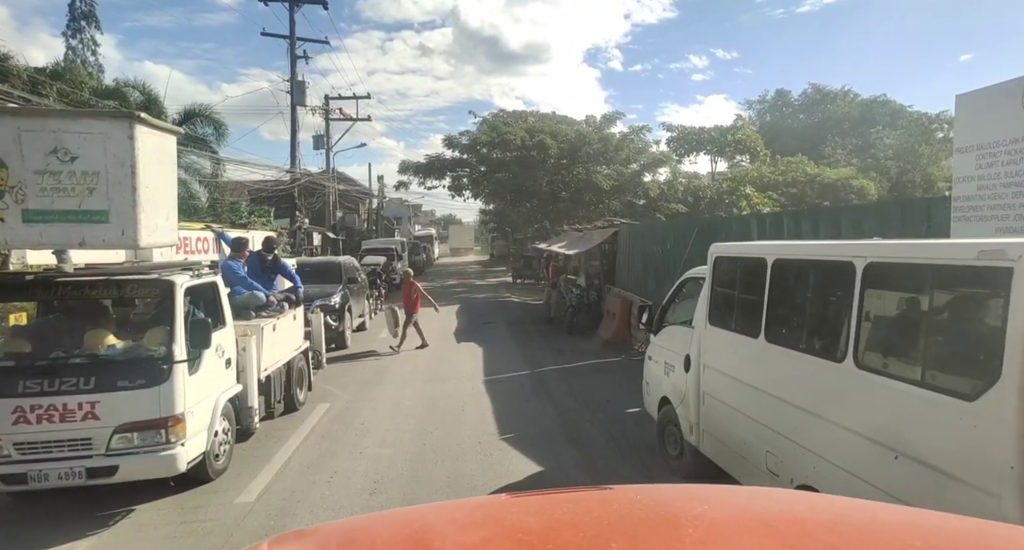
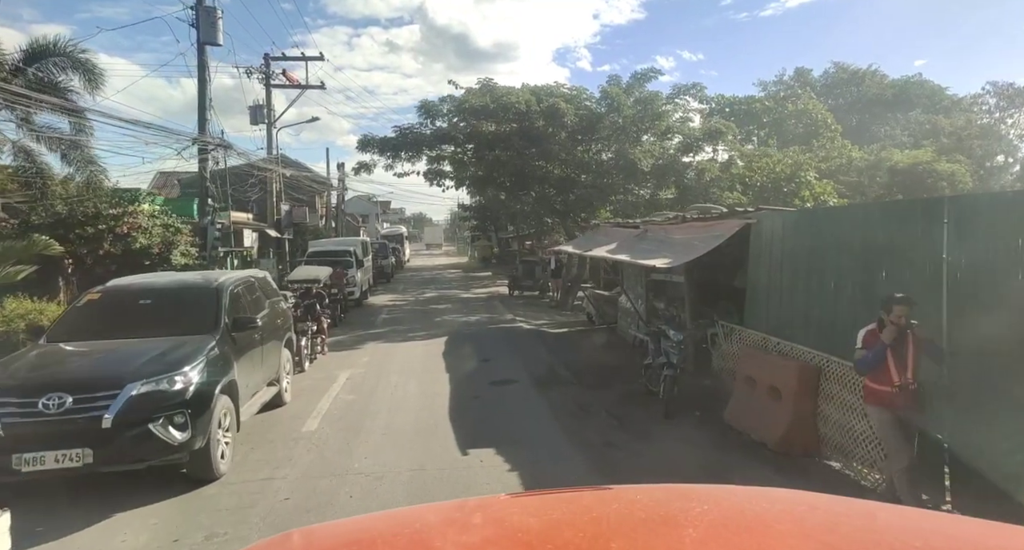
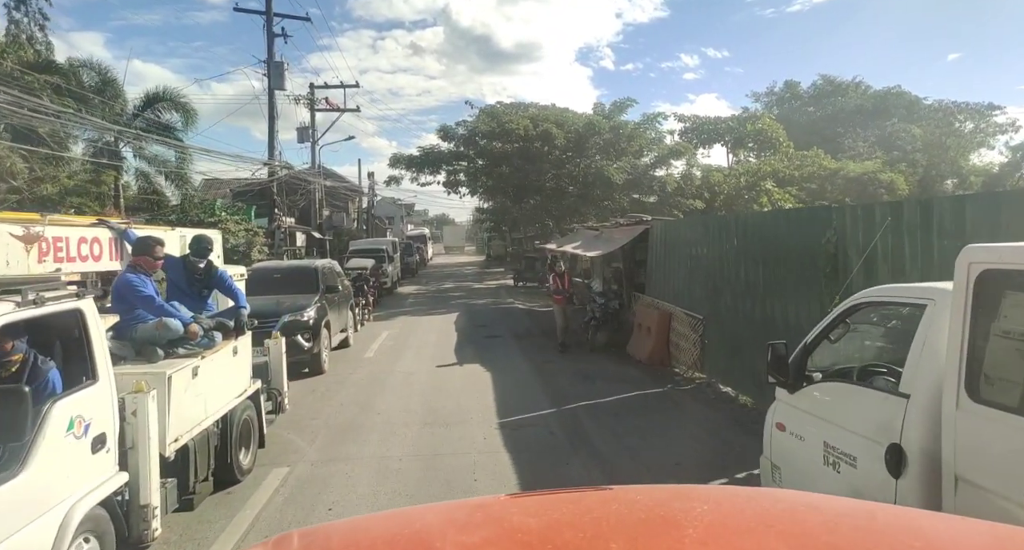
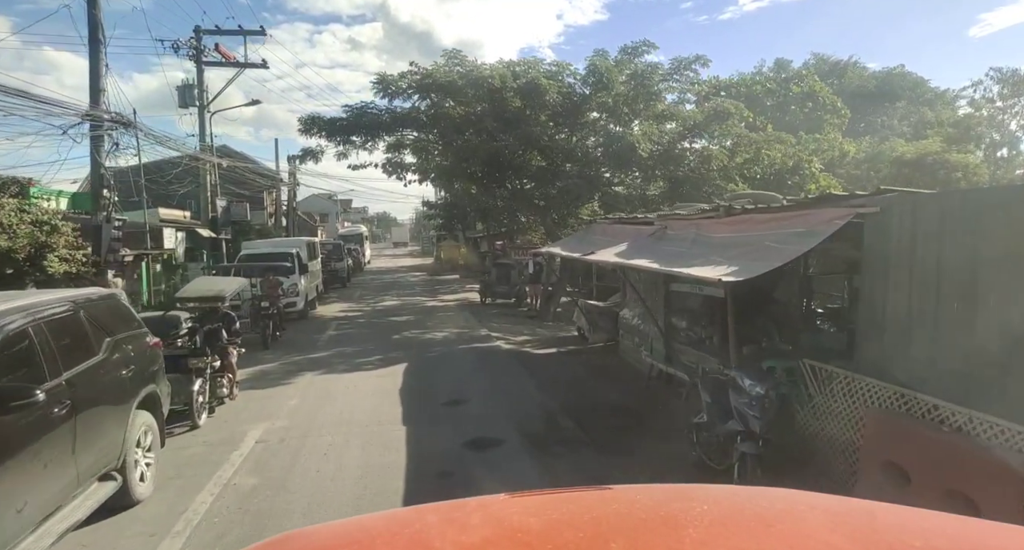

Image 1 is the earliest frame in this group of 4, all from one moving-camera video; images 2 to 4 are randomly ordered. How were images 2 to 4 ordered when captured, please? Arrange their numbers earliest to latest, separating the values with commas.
3, 2, 4
